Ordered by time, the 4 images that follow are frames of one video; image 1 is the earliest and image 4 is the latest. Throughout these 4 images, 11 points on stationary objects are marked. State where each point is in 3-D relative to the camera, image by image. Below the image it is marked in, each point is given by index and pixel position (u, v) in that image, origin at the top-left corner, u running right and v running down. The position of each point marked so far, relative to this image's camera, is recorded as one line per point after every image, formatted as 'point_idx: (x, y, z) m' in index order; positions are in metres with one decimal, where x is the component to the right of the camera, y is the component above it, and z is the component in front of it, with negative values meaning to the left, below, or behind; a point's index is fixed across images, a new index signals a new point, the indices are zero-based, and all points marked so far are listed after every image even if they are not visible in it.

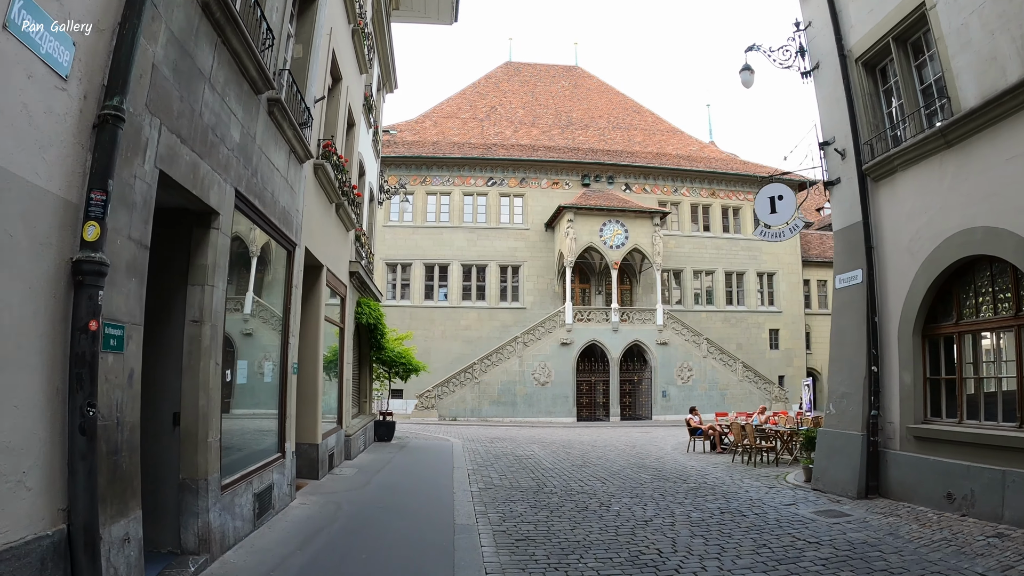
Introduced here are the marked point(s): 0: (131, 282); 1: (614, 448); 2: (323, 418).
0: (-2.5, 0.0, +4.1) m
1: (+3.0, -4.7, +18.2) m
2: (-3.3, -2.3, +10.8) m
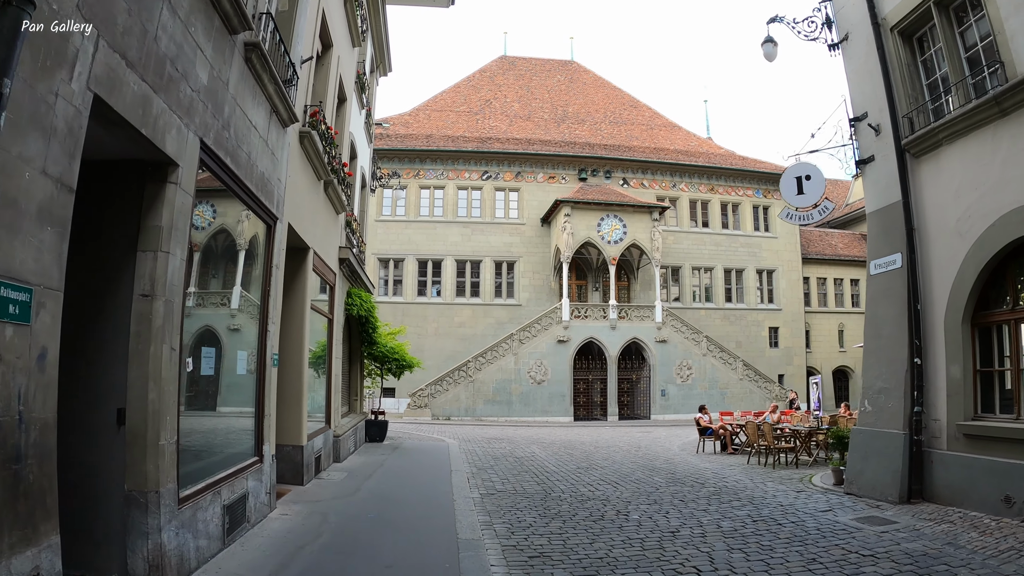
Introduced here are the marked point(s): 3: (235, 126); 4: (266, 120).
0: (-2.3, +0.3, +3.1) m
1: (+3.0, -4.5, +17.2) m
2: (-3.2, -2.0, +9.8) m
3: (-2.6, +1.5, +5.8) m
4: (-2.7, +1.8, +6.8) m
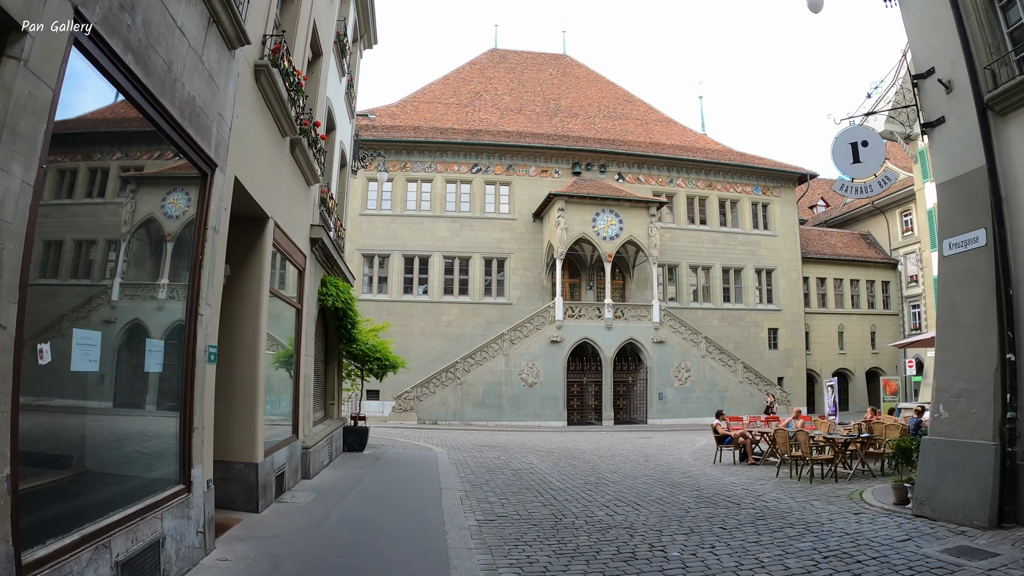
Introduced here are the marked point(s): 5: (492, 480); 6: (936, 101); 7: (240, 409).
0: (-2.1, +0.6, +1.4) m
1: (+2.8, -4.3, +15.6) m
2: (-3.2, -1.8, +8.0) m
3: (-2.4, +1.8, +4.0) m
4: (-2.5, +2.1, +5.0) m
5: (-0.4, -3.4, +11.1) m
6: (+6.0, +2.6, +8.8) m
7: (-3.1, -1.4, +7.1) m
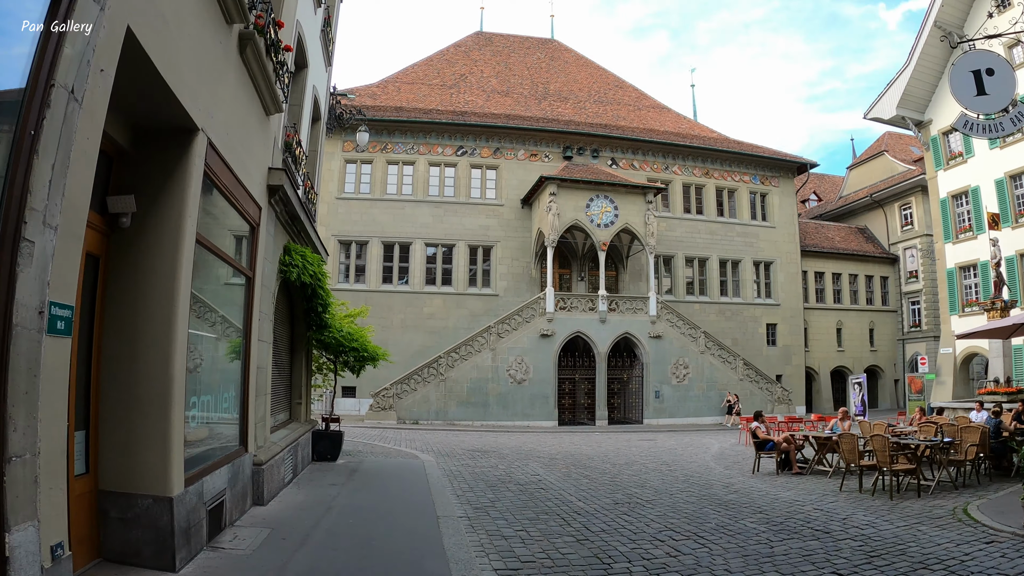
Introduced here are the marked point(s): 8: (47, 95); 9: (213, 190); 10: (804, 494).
0: (-1.5, +0.9, -1.0) m
1: (+2.8, -3.9, +13.5) m
2: (-2.8, -1.3, +5.6) m
3: (-1.9, +2.2, +1.7) m
4: (-2.1, +2.5, +2.7) m
5: (-0.2, -3.0, +8.8) m
6: (+6.3, +3.0, +6.7) m
7: (-2.8, -1.0, +4.7) m
8: (-2.2, +0.9, +3.0) m
9: (-2.8, +0.9, +6.1) m
10: (+4.6, -3.2, +9.7) m
